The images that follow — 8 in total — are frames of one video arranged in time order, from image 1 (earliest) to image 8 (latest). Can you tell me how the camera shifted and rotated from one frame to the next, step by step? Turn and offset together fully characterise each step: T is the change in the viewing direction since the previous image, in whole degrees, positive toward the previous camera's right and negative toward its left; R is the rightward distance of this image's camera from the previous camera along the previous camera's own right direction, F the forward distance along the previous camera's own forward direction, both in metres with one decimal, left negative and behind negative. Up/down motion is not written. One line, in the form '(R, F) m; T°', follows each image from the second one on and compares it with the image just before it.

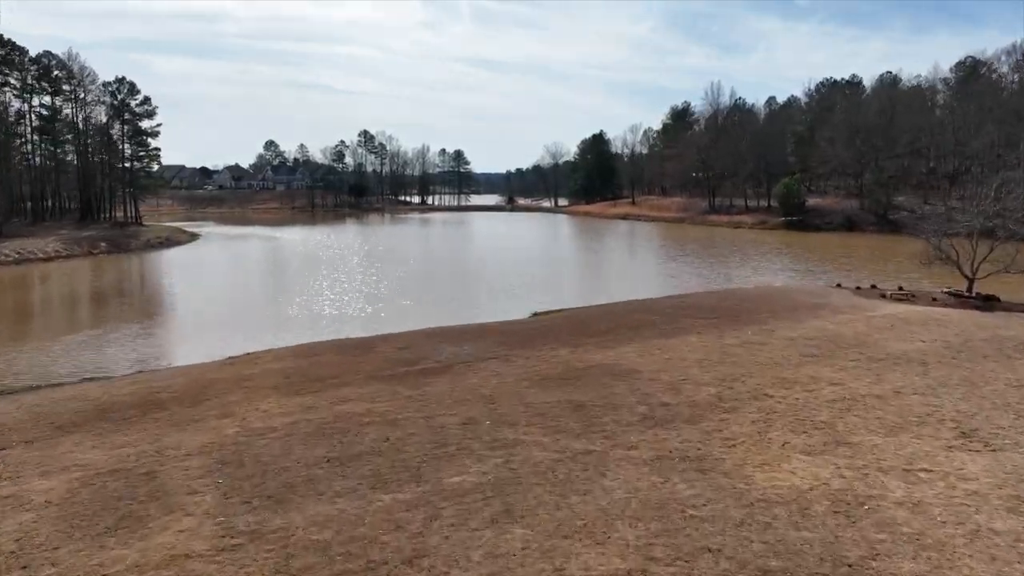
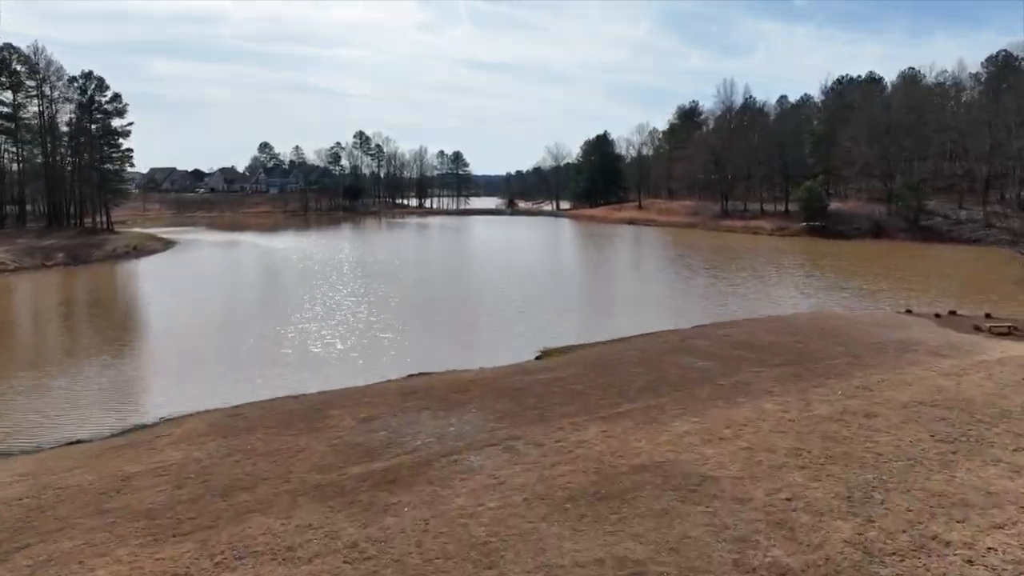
(-0.1, +3.1) m; 0°
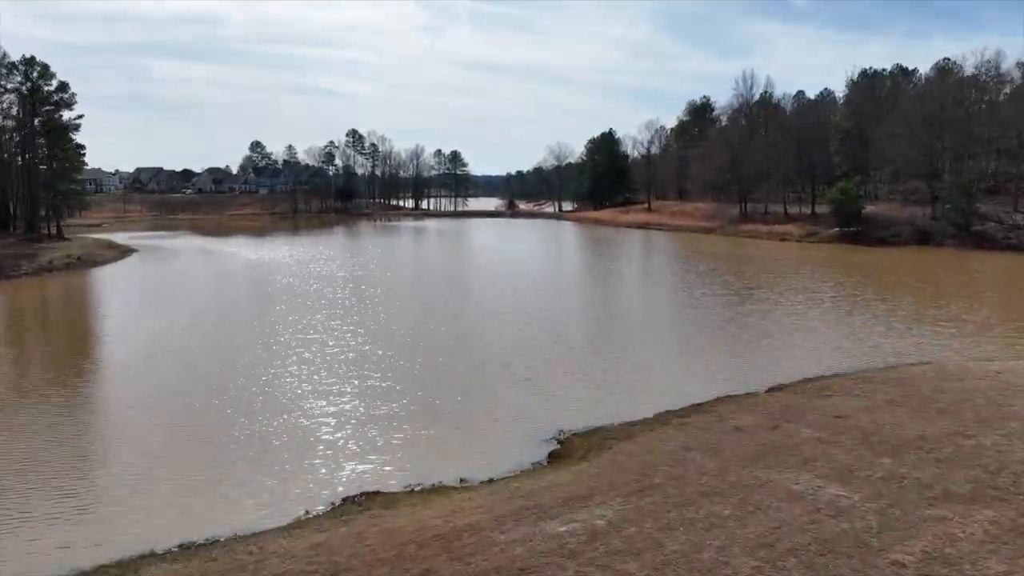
(0.0, +4.3) m; 0°
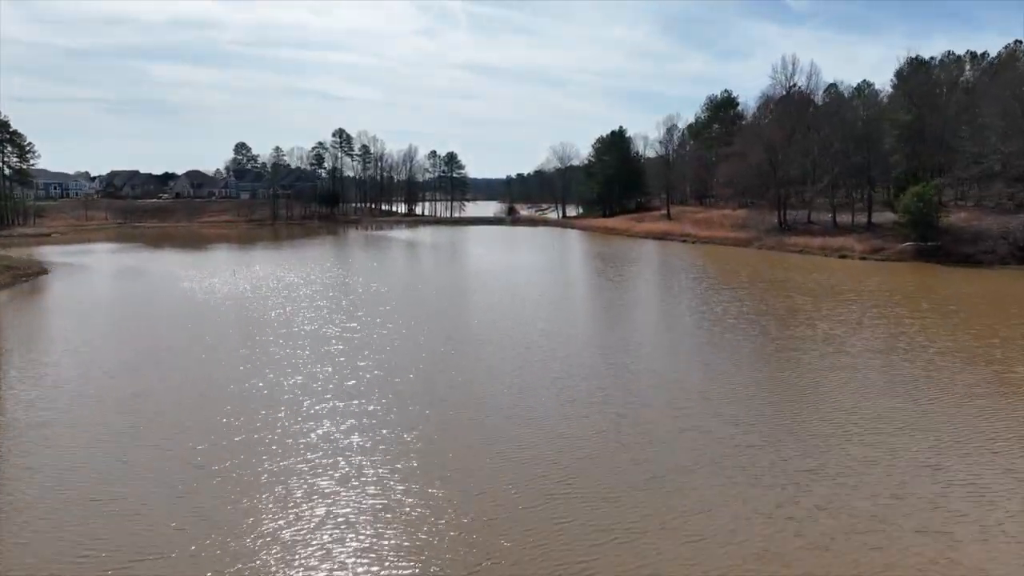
(0.0, +7.0) m; 0°
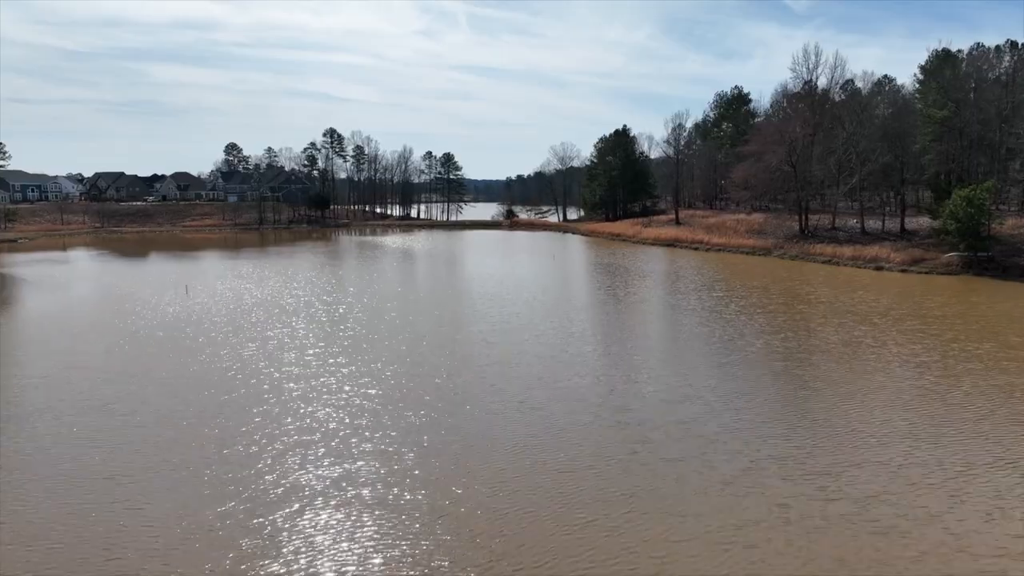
(+0.2, +3.6) m; 0°
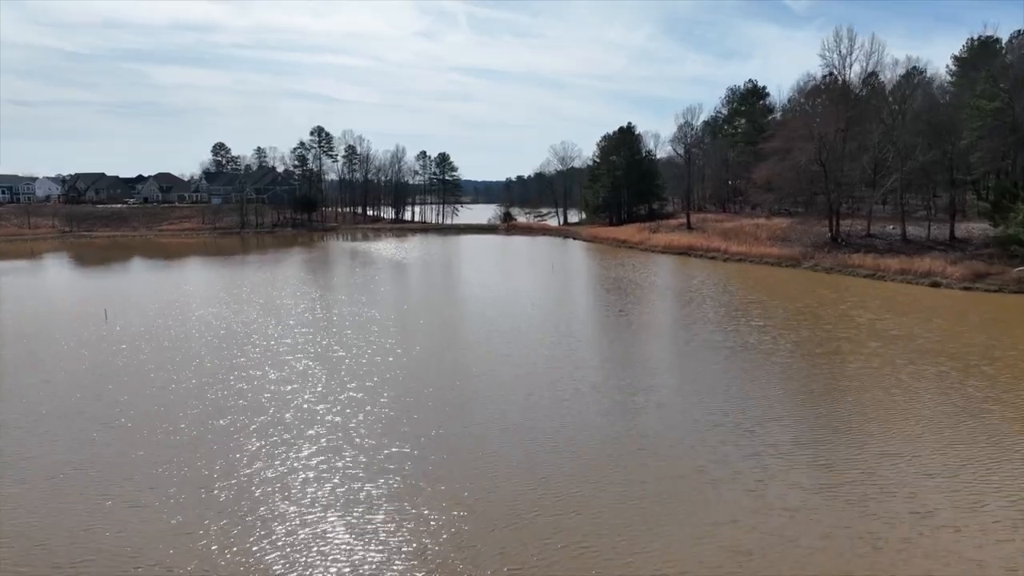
(+0.3, +4.3) m; 0°
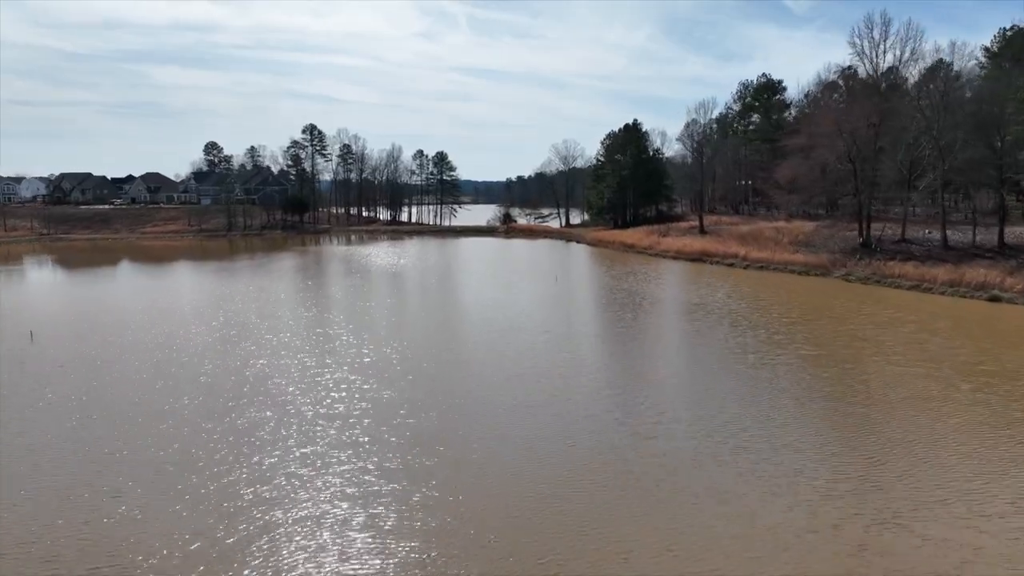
(0.0, +3.0) m; 0°
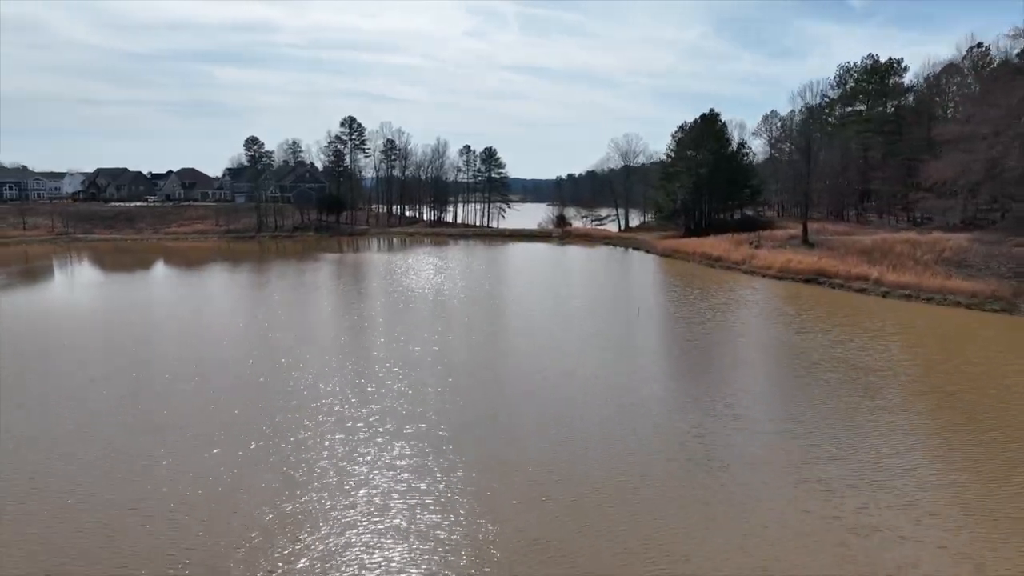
(-0.7, +6.8) m; -4°
